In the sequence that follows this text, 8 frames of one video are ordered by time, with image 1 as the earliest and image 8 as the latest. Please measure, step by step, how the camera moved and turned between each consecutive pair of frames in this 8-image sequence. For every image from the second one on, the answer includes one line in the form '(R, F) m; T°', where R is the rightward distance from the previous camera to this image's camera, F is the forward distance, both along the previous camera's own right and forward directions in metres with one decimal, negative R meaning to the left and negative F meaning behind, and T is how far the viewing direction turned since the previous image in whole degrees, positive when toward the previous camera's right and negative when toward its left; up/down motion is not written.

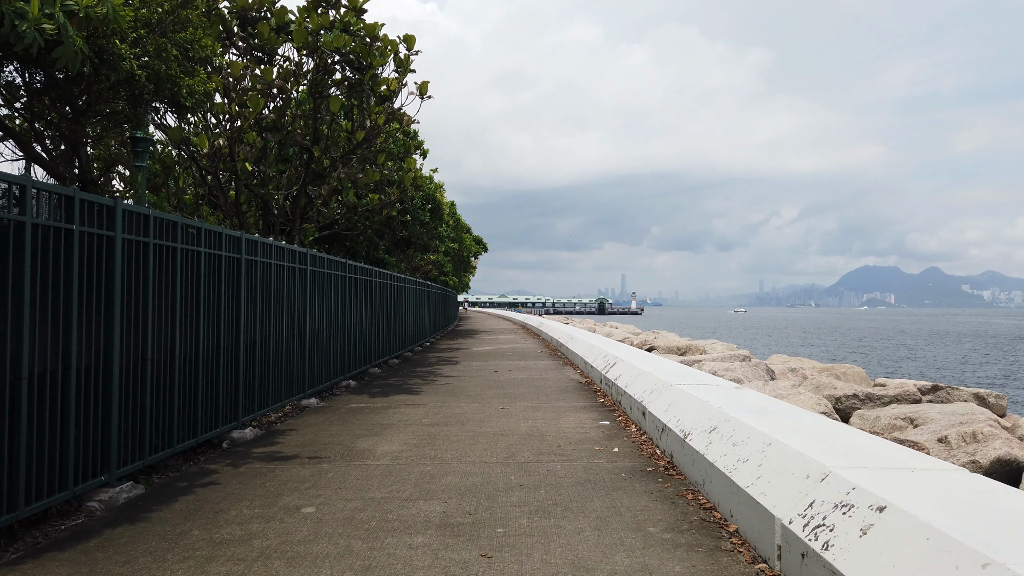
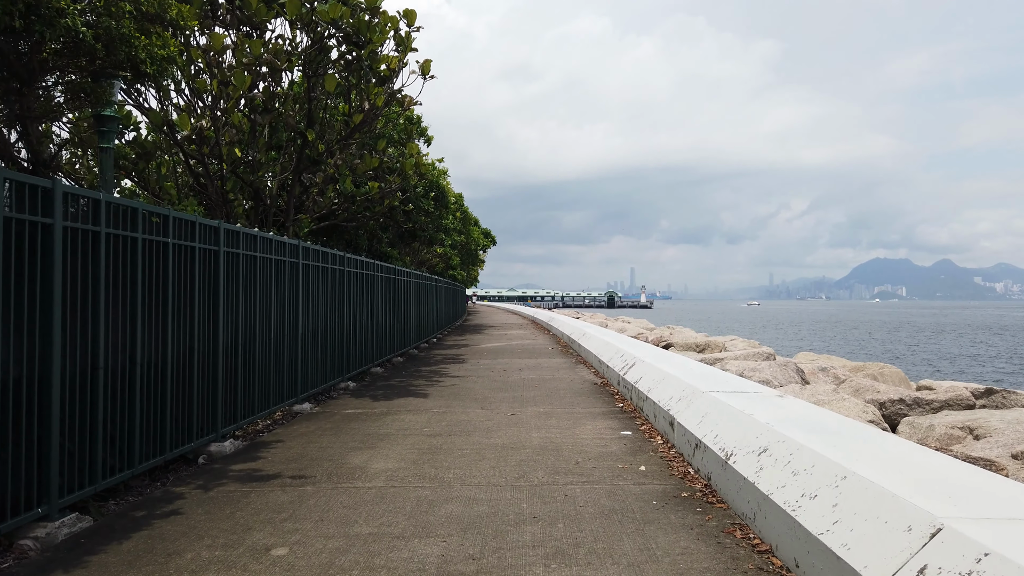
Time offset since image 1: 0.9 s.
(0.0, +1.1) m; -1°
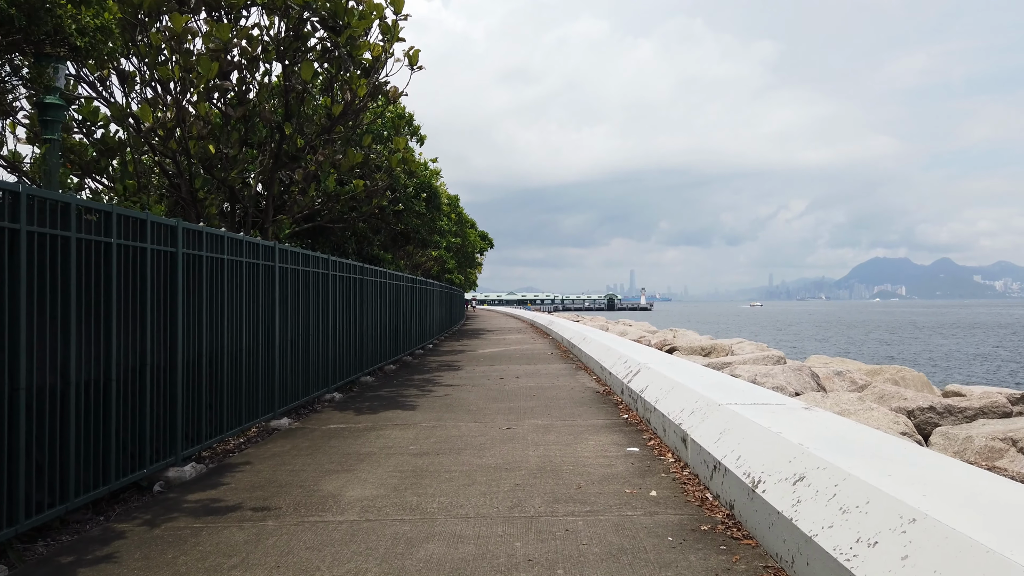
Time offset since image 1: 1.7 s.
(+0.1, +0.9) m; 0°
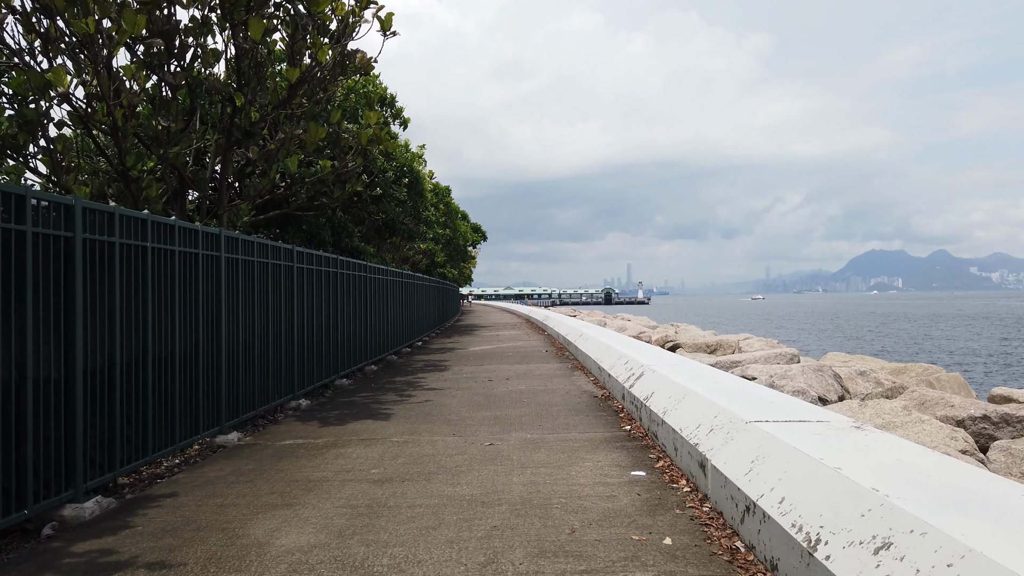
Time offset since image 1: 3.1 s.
(+0.2, +1.4) m; 0°
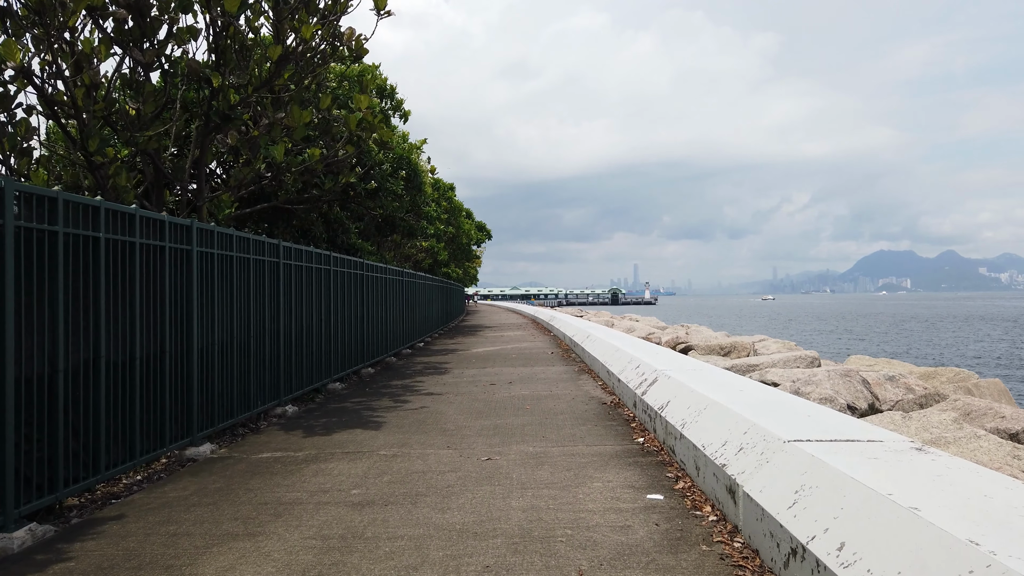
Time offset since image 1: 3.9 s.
(+0.1, +0.9) m; 0°
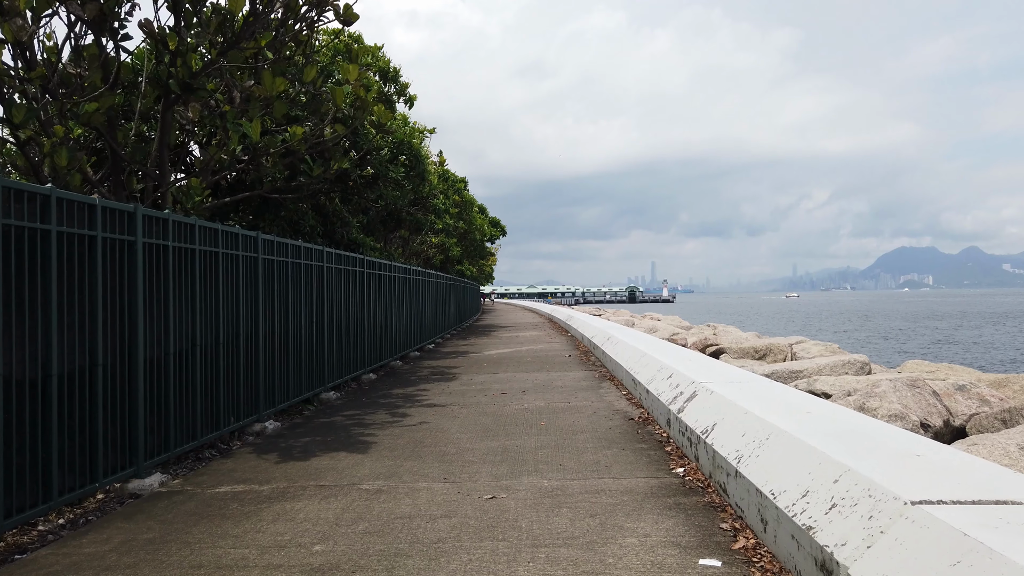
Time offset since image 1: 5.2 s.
(+0.1, +1.5) m; -1°
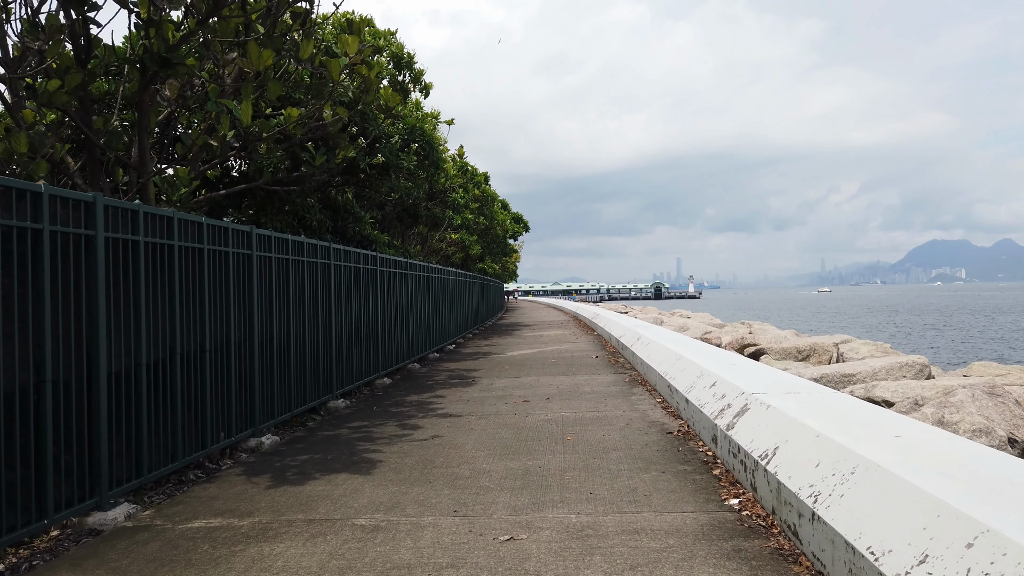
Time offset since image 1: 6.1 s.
(0.0, +1.0) m; -2°
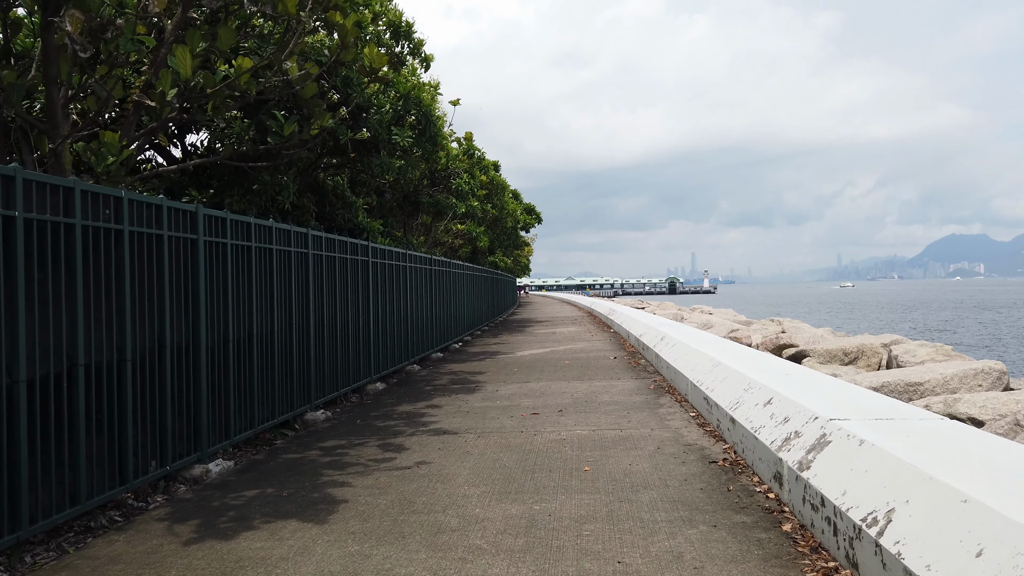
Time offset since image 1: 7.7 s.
(+0.1, +1.7) m; -1°
